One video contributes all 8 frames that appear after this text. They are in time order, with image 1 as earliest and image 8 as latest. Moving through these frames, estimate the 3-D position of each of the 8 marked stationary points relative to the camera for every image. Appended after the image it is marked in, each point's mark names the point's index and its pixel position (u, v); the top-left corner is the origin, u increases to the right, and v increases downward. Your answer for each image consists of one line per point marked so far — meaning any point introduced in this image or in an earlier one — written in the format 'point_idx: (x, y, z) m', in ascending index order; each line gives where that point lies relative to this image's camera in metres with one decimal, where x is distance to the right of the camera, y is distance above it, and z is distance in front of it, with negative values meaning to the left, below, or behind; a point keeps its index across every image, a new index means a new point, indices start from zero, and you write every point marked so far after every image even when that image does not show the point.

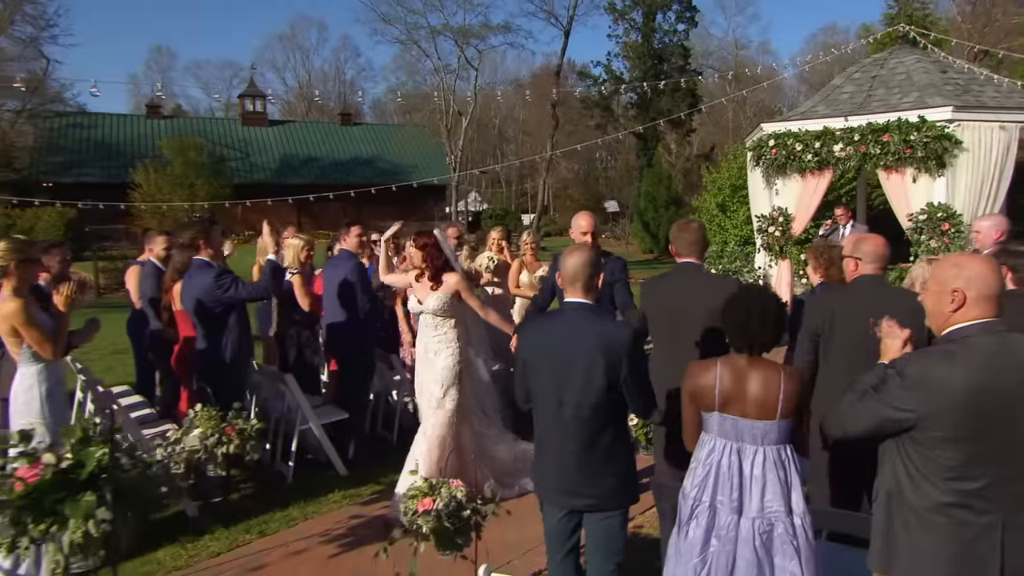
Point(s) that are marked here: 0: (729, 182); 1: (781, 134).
0: (+6.3, +3.0, +18.1) m
1: (+4.9, +2.8, +11.6) m
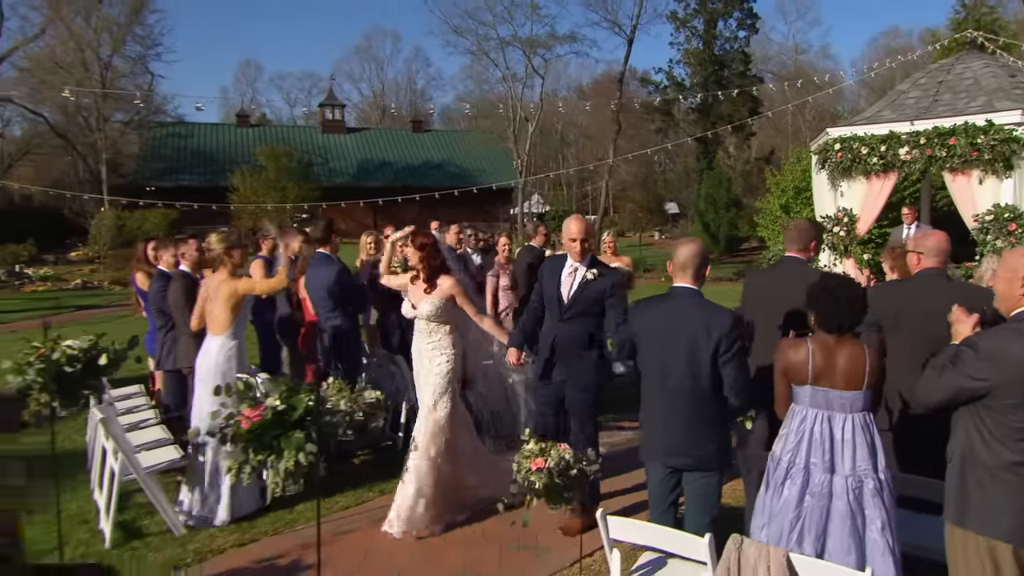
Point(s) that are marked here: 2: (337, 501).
0: (+8.0, +3.0, +18.3) m
1: (+6.2, +2.8, +12.0) m
2: (-1.6, -2.0, +6.0) m
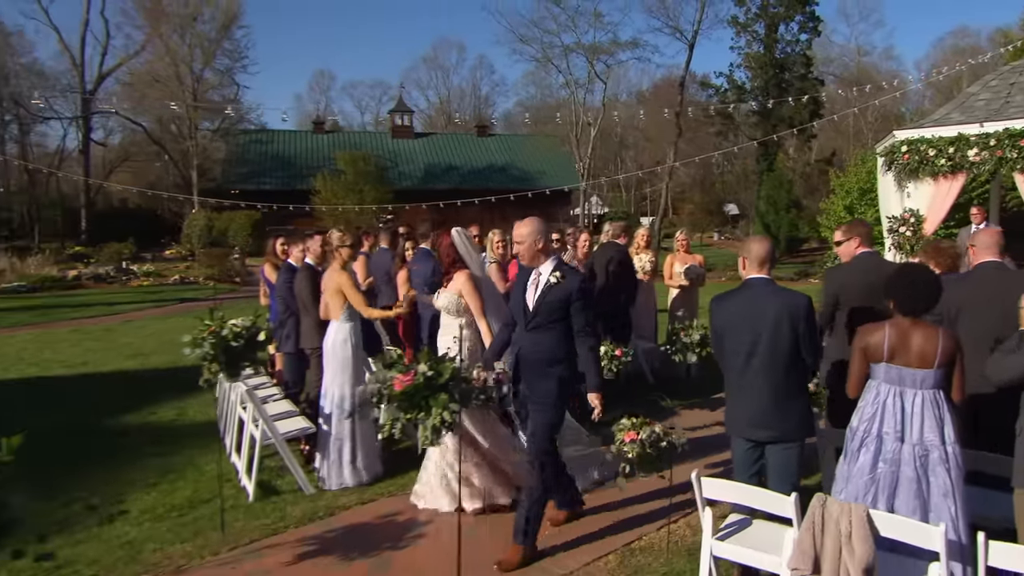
0: (+9.8, +2.9, +18.3) m
1: (+7.5, +2.8, +12.1) m
2: (-0.7, -1.9, +6.6) m
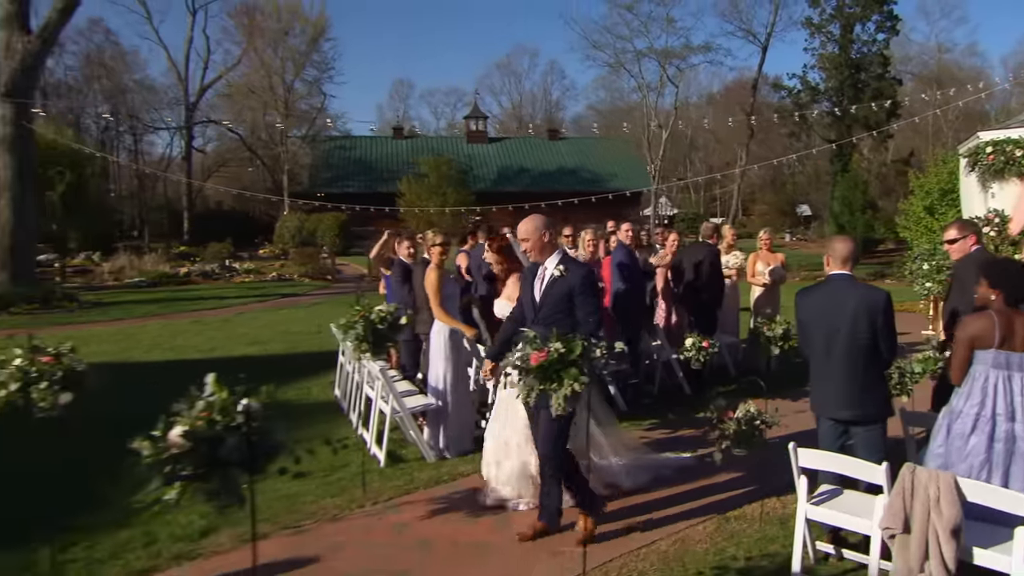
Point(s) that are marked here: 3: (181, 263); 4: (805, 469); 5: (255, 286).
0: (+11.8, +2.8, +17.9) m
1: (+9.0, +2.8, +12.0) m
2: (+0.3, -1.8, +7.2) m
3: (-8.5, +0.6, +17.0) m
4: (+1.8, -1.1, +4.1) m
5: (-5.8, +0.1, +14.7) m
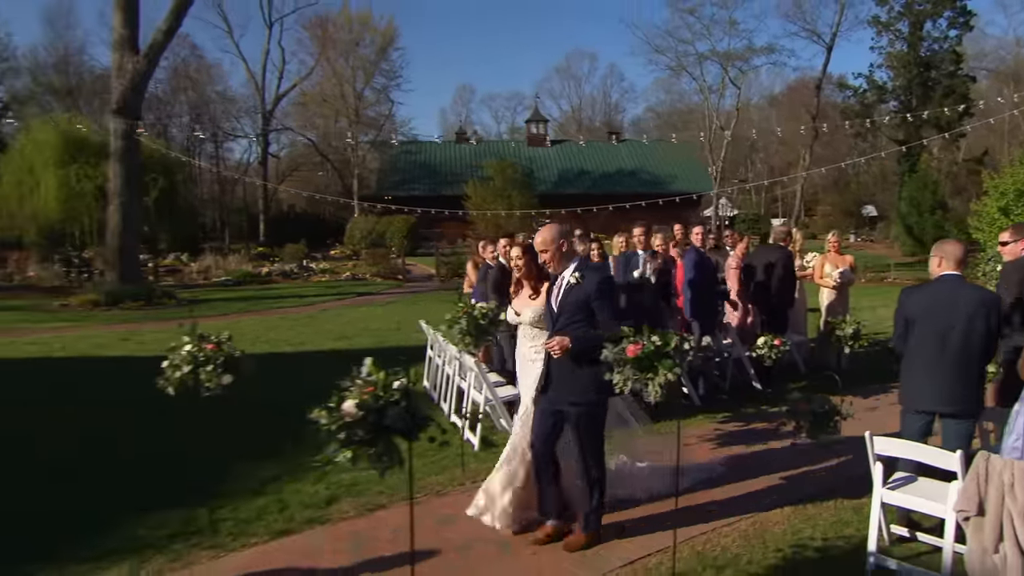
0: (+13.5, +2.8, +17.4) m
1: (+10.3, +2.7, +11.7) m
2: (+1.2, -1.8, +7.7) m
3: (-6.9, +0.7, +18.0) m
4: (+2.5, -1.1, +4.4) m
5: (-4.3, +0.1, +15.5) m
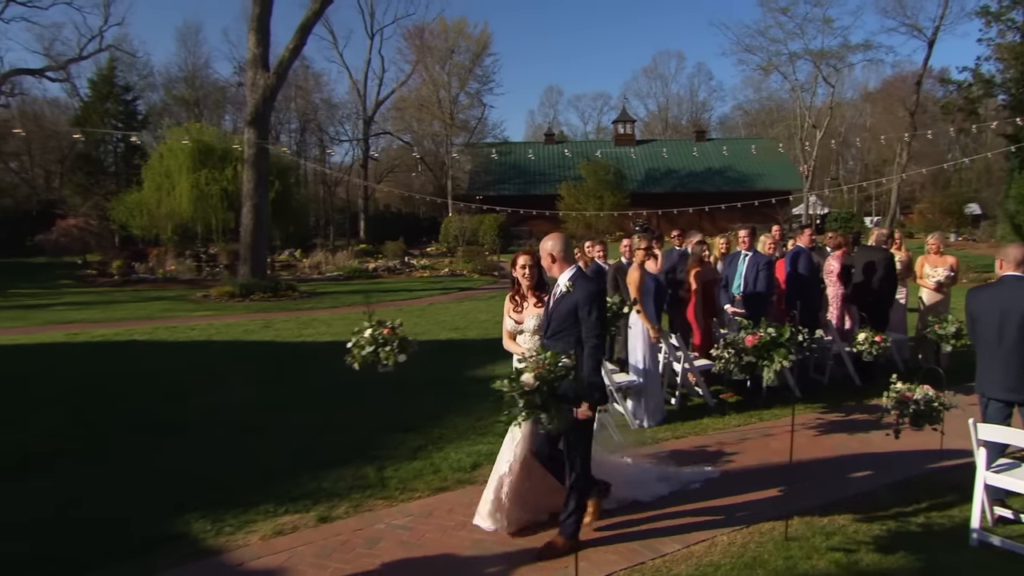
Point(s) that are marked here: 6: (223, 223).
0: (+15.9, +2.7, +16.5) m
1: (+12.1, +2.7, +11.2) m
2: (+2.5, -1.8, +8.2) m
3: (-4.3, +0.9, +19.4) m
4: (+3.5, -1.1, +4.8) m
5: (-2.0, +0.2, +16.6) m
6: (-8.6, +2.0, +19.4) m
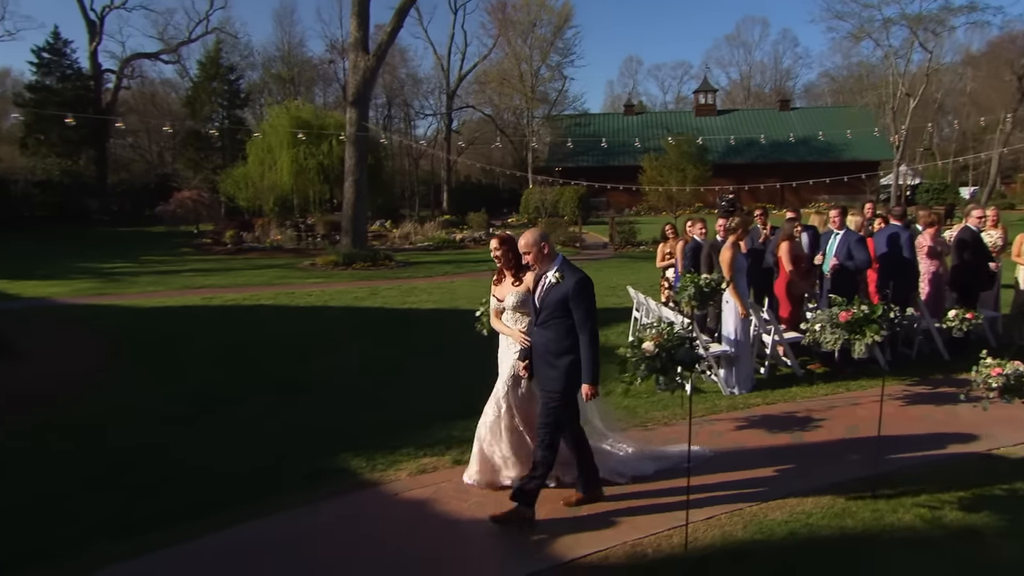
0: (+18.0, +3.3, +15.4) m
1: (+13.6, +3.0, +10.4) m
2: (+3.8, -1.5, +8.6) m
3: (-1.8, +1.8, +20.3) m
4: (+4.5, -1.0, +5.1) m
5: (+0.1, +1.0, +17.4) m
6: (-6.1, +3.0, +20.7) m
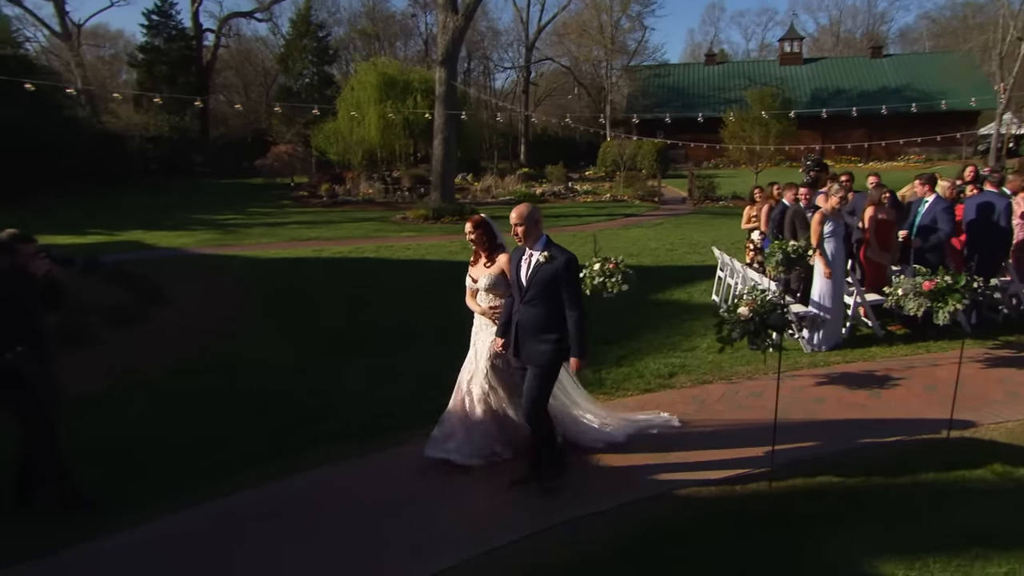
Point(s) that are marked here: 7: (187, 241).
0: (+19.9, +4.1, +13.9) m
1: (+15.1, +3.5, +9.5) m
2: (+5.1, -1.0, +9.0) m
3: (+0.7, +3.4, +20.9) m
4: (+5.4, -0.8, +5.5) m
5: (+2.3, +2.3, +17.8) m
6: (-3.6, +4.7, +21.6) m
7: (-7.2, +1.0, +14.2) m
